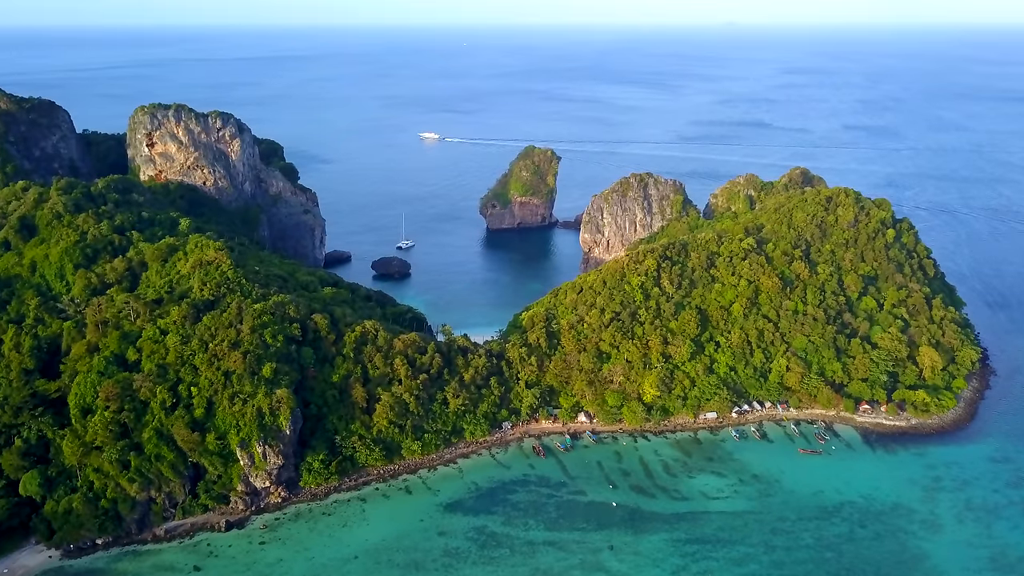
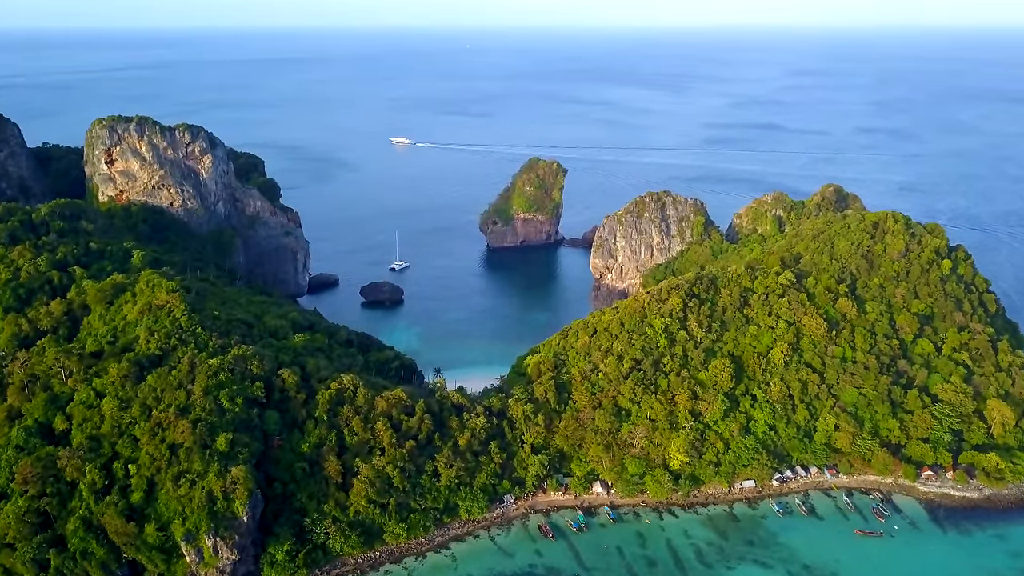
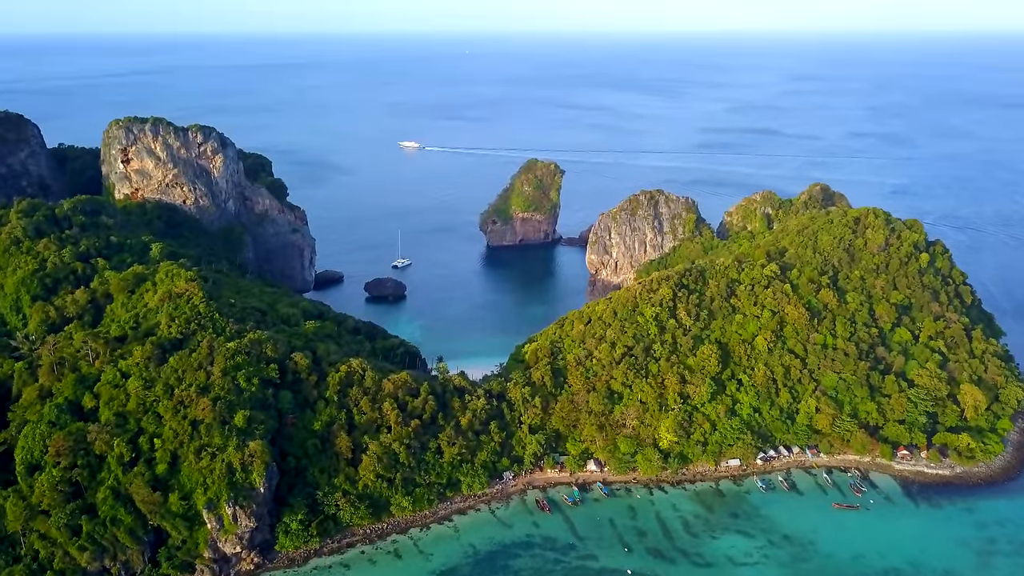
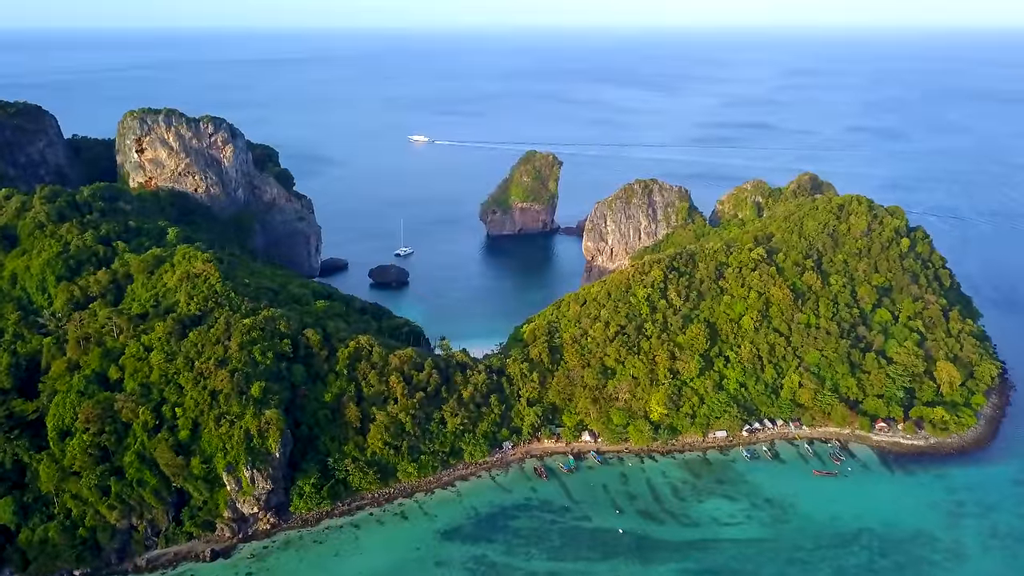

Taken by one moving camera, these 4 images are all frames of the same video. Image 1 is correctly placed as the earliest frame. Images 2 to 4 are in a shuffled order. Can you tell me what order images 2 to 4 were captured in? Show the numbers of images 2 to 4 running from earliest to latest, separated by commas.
4, 3, 2
